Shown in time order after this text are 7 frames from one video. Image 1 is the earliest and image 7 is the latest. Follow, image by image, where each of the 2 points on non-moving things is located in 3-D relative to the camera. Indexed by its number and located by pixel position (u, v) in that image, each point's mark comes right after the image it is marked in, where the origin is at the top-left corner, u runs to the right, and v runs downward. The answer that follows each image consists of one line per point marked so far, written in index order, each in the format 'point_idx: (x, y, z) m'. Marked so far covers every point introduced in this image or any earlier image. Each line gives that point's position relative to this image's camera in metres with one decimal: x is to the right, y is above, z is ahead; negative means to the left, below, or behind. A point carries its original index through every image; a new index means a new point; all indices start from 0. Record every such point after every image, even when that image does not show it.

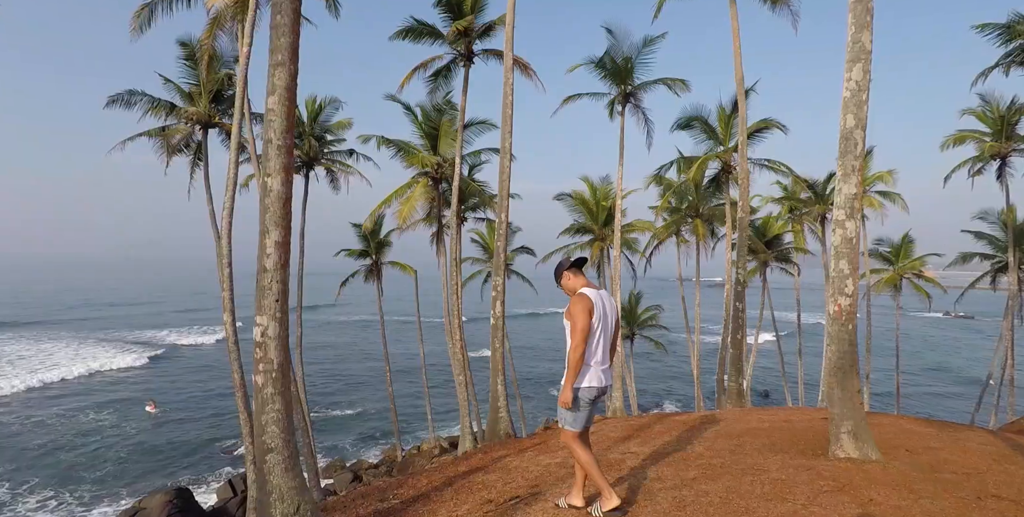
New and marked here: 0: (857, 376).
0: (+3.1, -1.1, +6.2) m
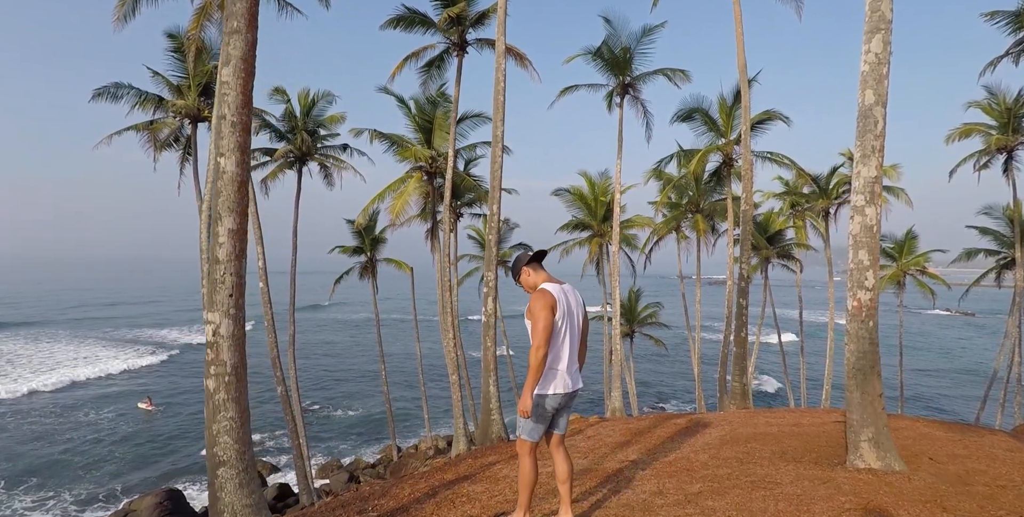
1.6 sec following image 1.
0: (+3.0, -1.0, +5.6) m
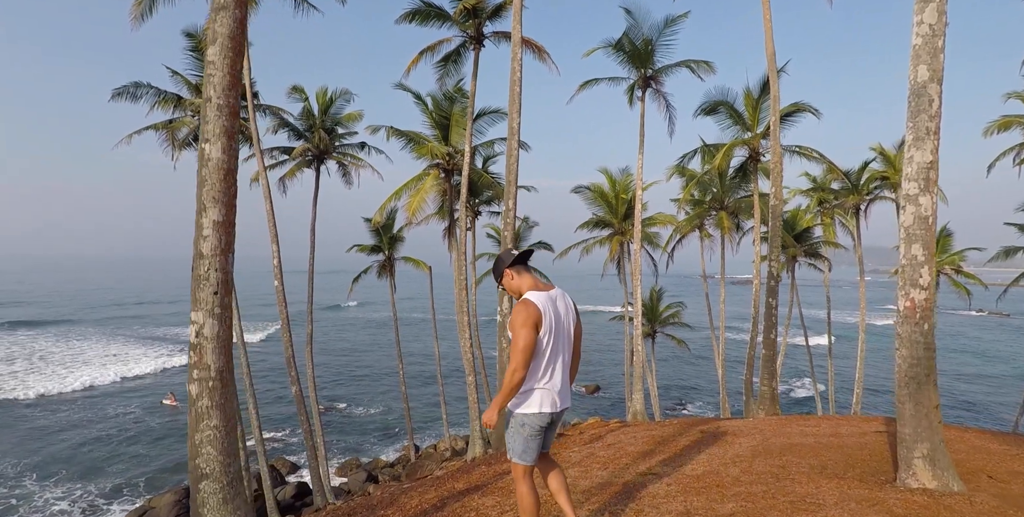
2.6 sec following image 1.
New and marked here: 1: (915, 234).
0: (+3.1, -0.9, +5.0) m
1: (+3.0, +0.2, +5.0) m
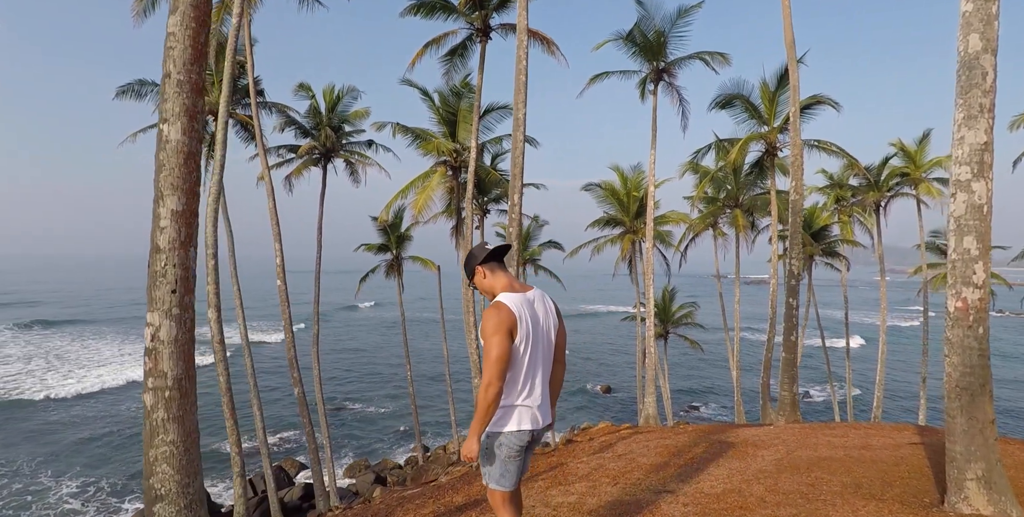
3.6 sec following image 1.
0: (+3.1, -0.9, +4.4) m
1: (+3.0, +0.2, +4.4) m
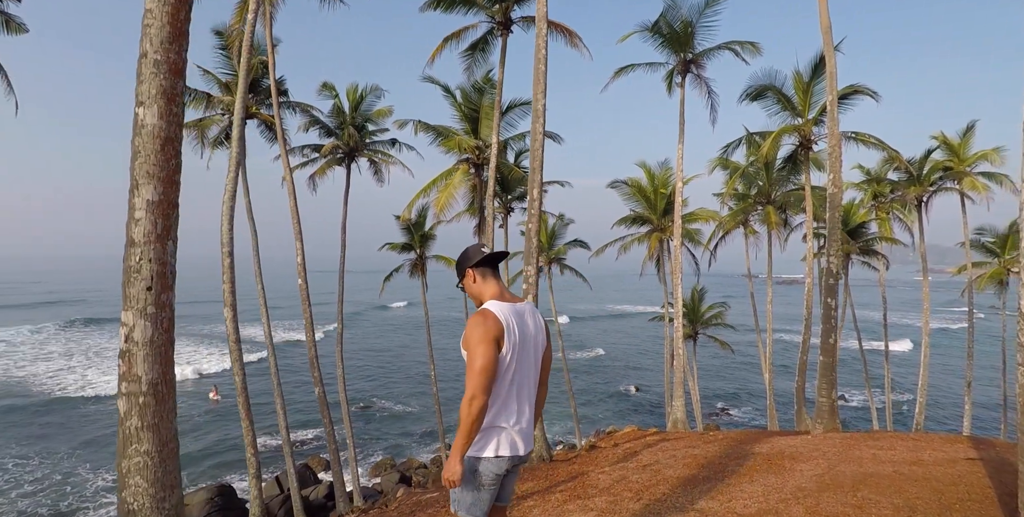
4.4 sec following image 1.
0: (+3.1, -0.9, +3.8) m
1: (+3.0, +0.3, +3.9) m
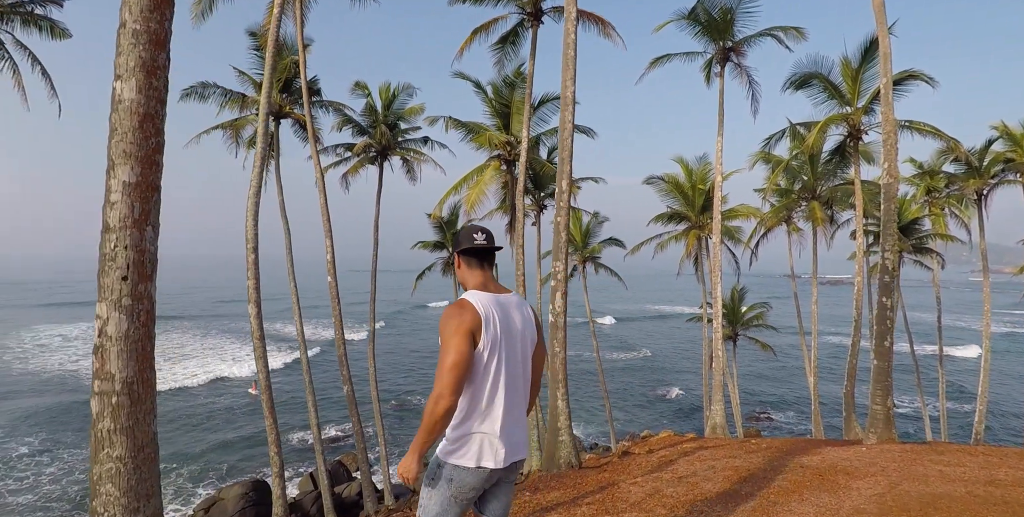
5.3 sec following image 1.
0: (+3.2, -0.8, +3.1) m
1: (+3.1, +0.3, +3.2) m
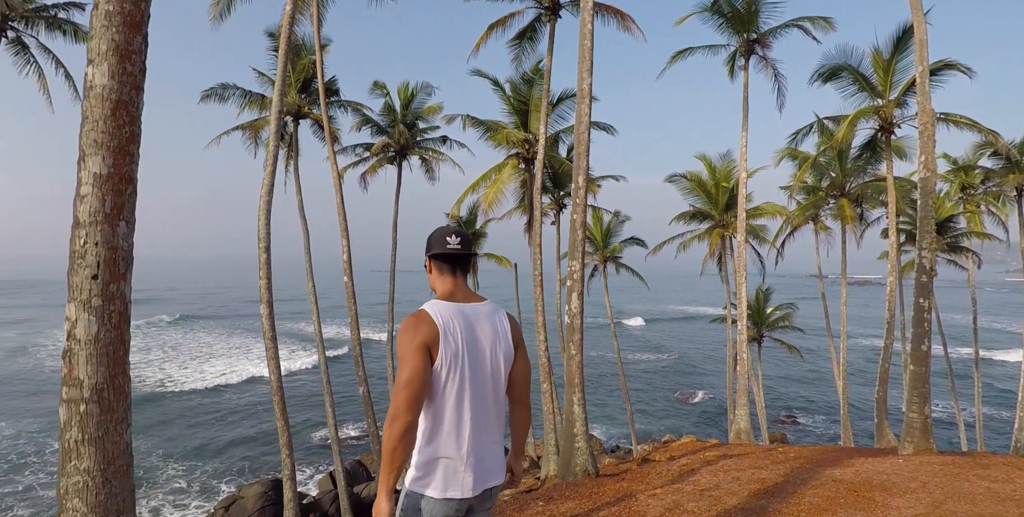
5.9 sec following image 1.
0: (+3.2, -0.8, +2.7) m
1: (+3.1, +0.3, +2.8) m
